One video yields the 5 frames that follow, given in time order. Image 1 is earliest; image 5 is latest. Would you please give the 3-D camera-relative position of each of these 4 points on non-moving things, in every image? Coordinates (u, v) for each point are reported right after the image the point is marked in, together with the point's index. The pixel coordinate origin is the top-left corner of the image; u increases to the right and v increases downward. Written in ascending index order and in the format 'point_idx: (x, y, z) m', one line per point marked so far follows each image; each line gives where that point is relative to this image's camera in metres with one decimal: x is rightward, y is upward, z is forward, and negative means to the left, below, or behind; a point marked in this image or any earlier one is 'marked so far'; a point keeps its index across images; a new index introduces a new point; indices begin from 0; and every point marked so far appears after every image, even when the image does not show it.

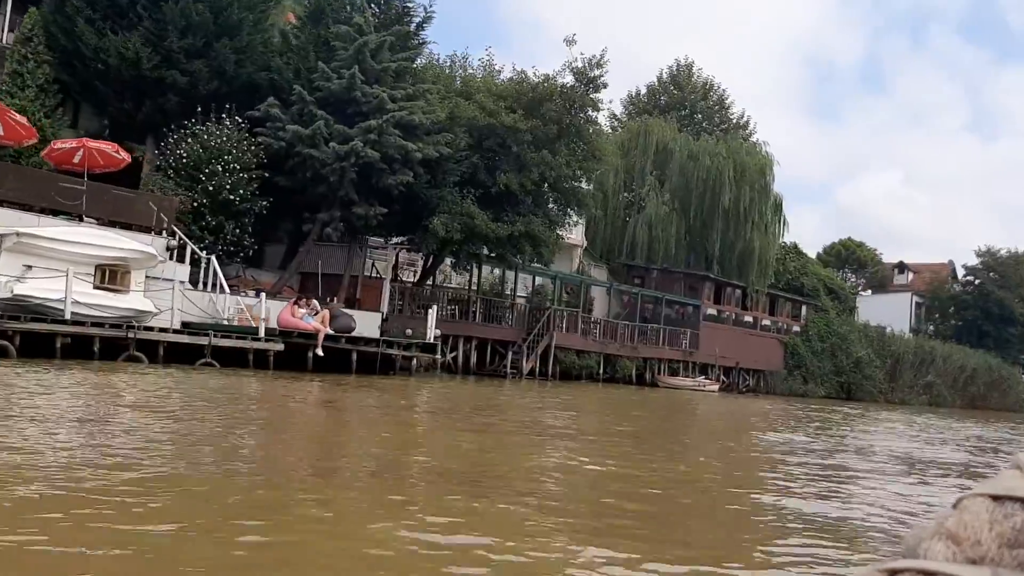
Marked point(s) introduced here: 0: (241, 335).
0: (-4.8, -0.9, +17.4) m
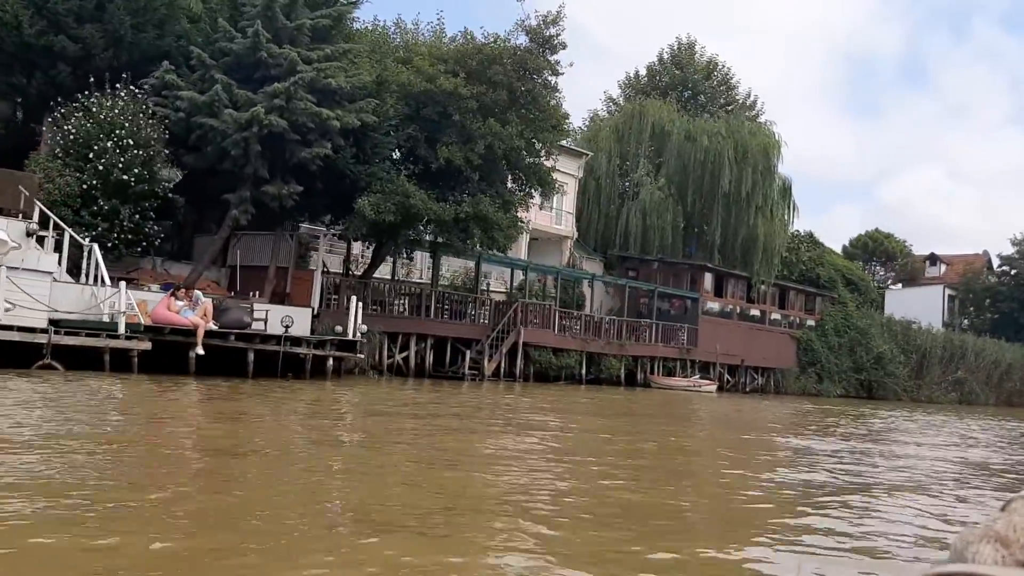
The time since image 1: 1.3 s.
0: (-6.1, -0.7, +14.6) m
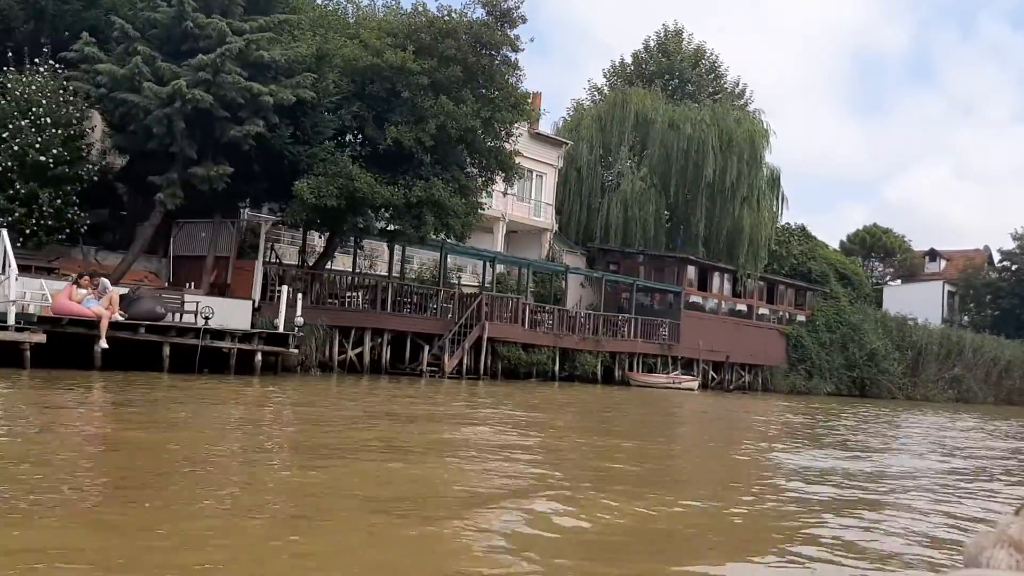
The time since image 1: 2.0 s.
0: (-7.0, -0.5, +13.2) m
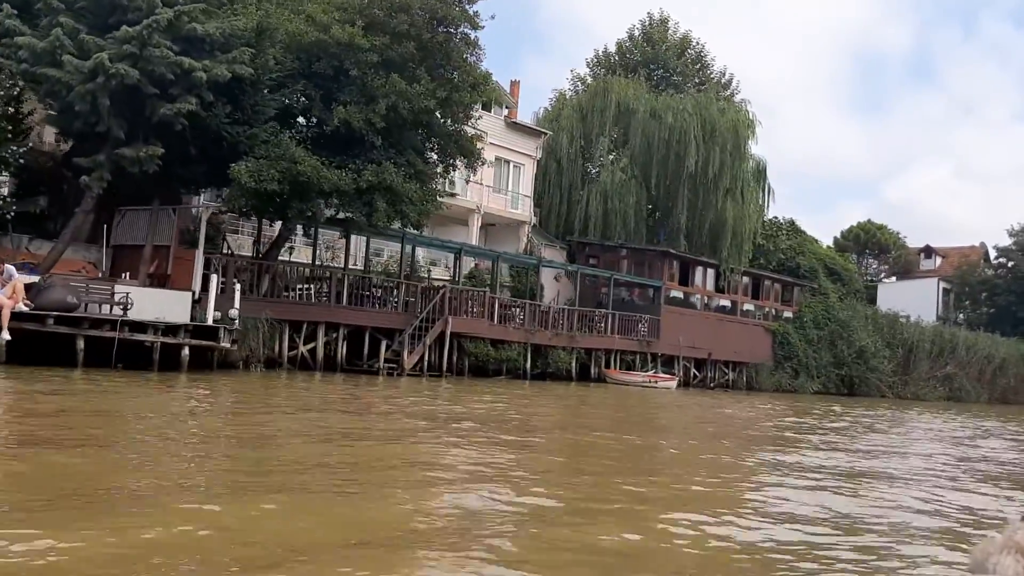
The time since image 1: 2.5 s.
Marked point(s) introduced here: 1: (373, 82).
0: (-7.8, -0.3, +12.0) m
1: (-2.5, +3.7, +17.9) m
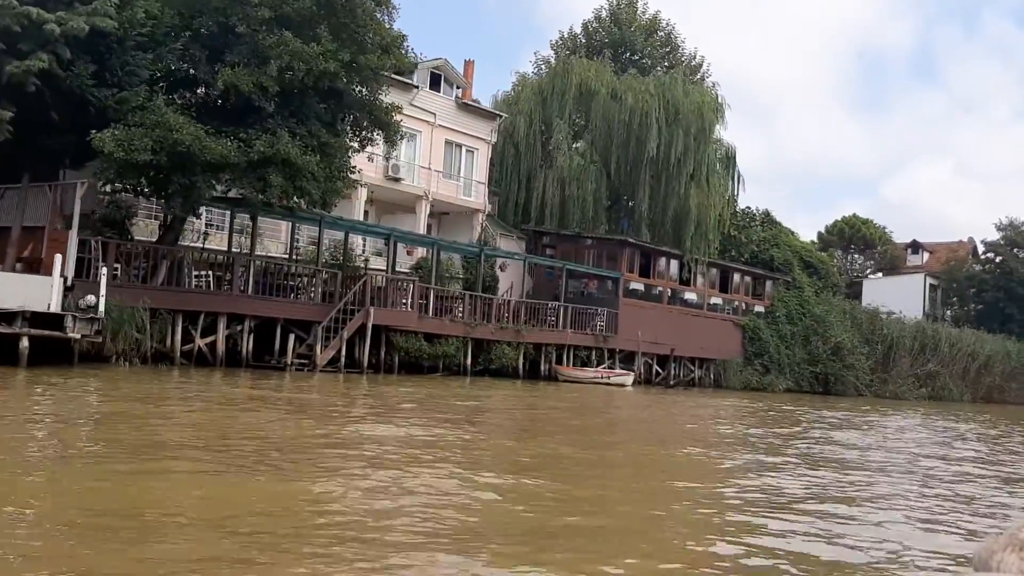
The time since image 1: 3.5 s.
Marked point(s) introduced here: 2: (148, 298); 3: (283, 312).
0: (-9.3, -0.1, +10.0) m
1: (-3.9, +4.0, +15.9) m
2: (-6.3, -0.2, +17.9) m
3: (-4.6, -0.5, +20.2) m
